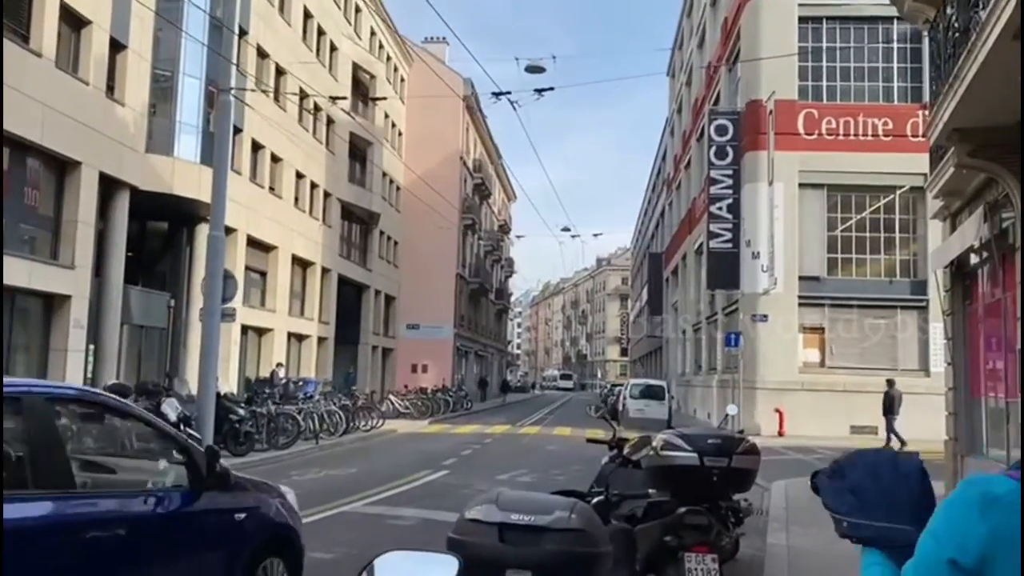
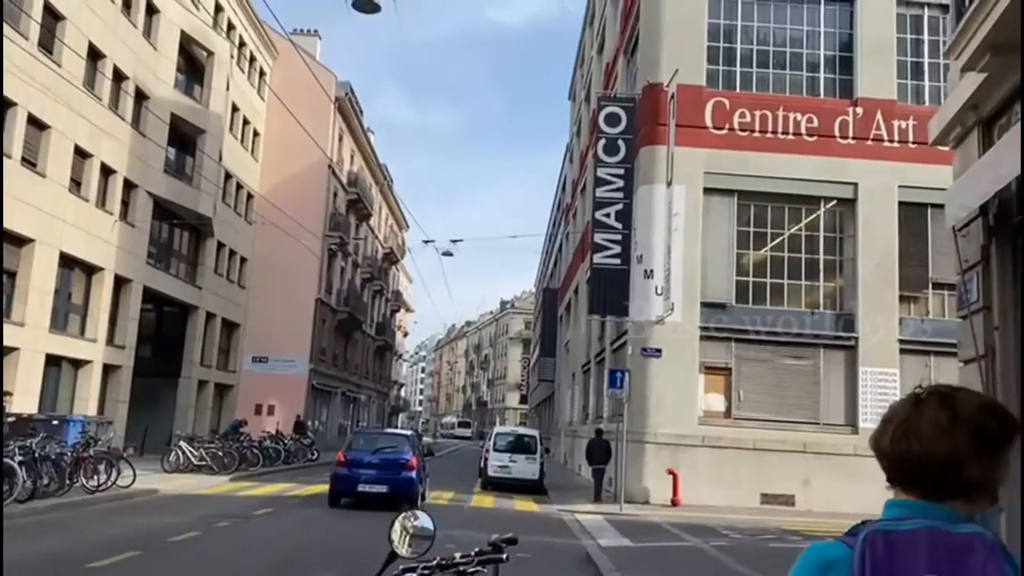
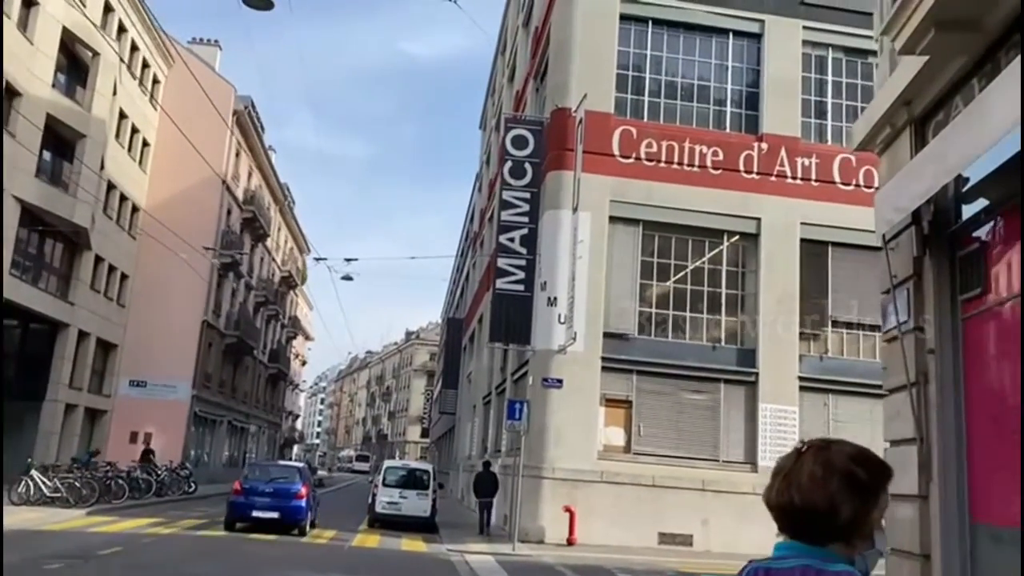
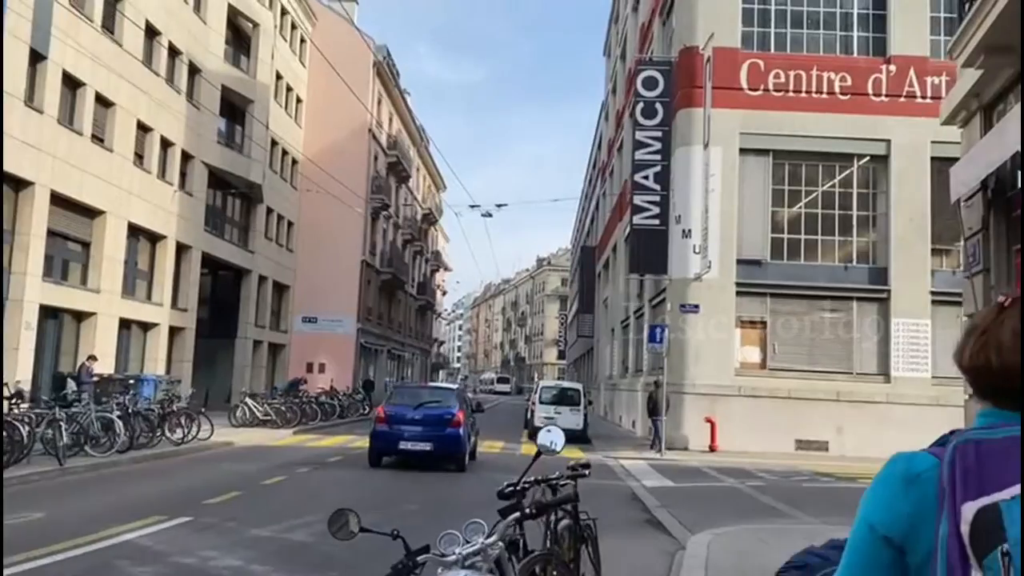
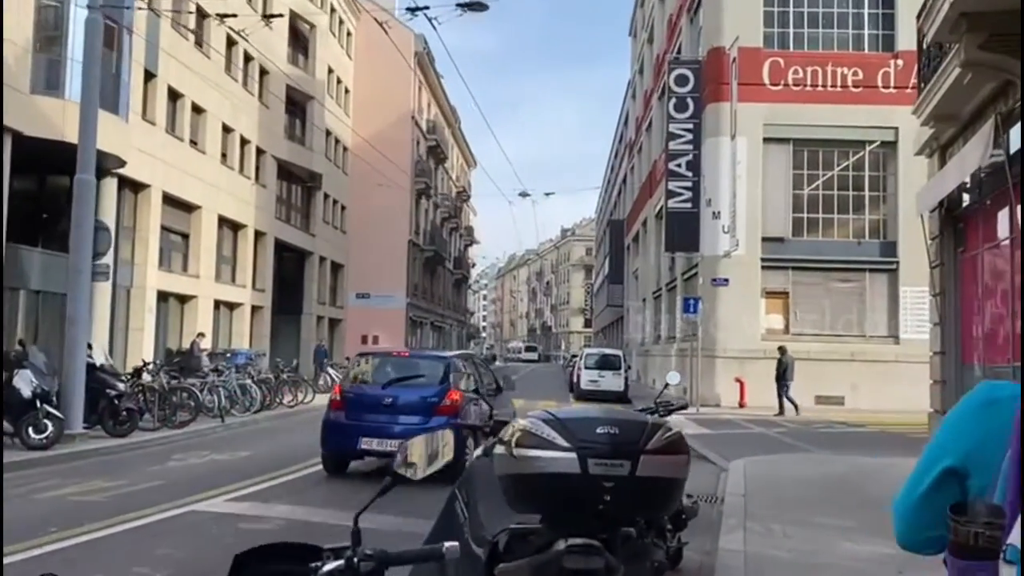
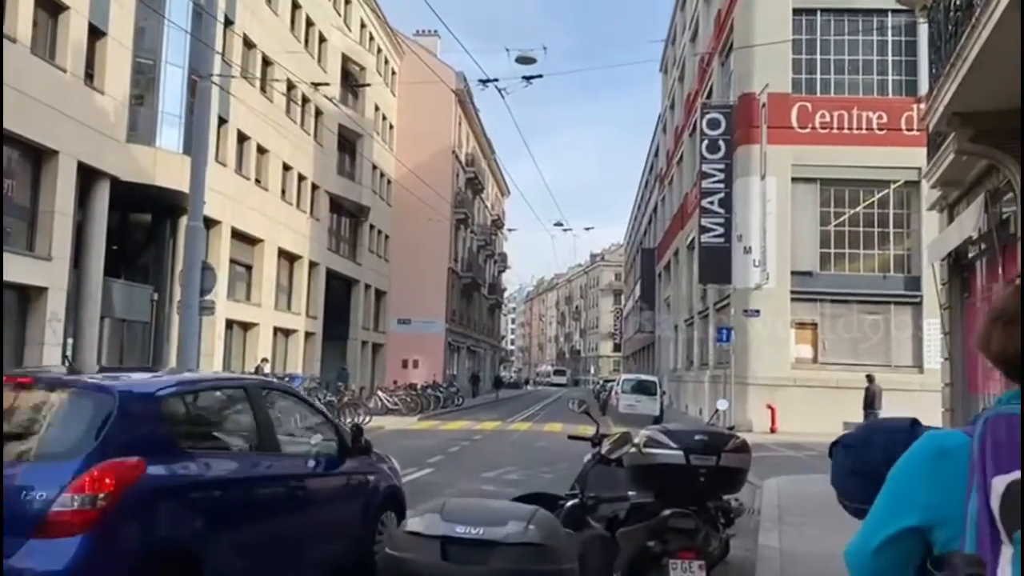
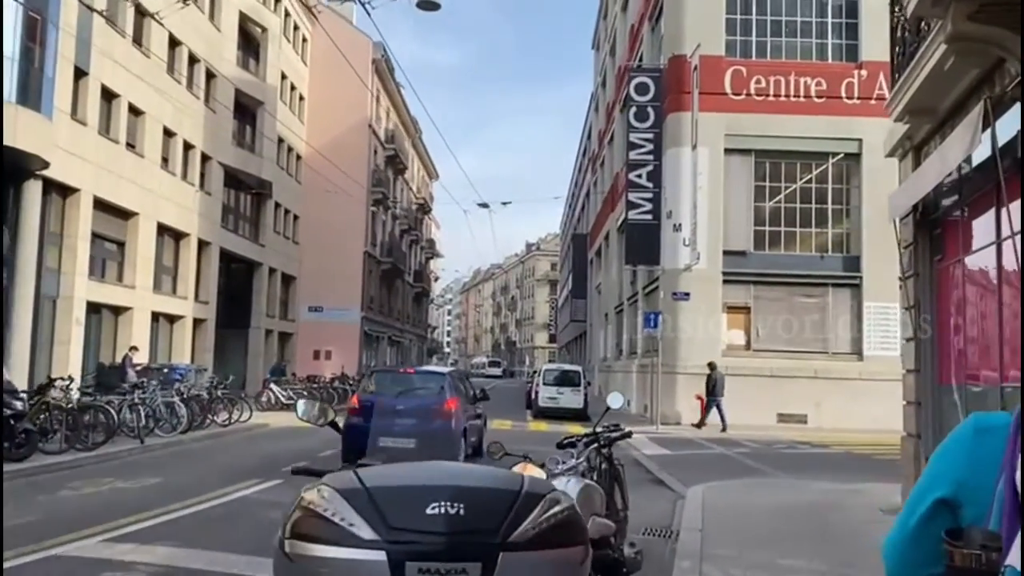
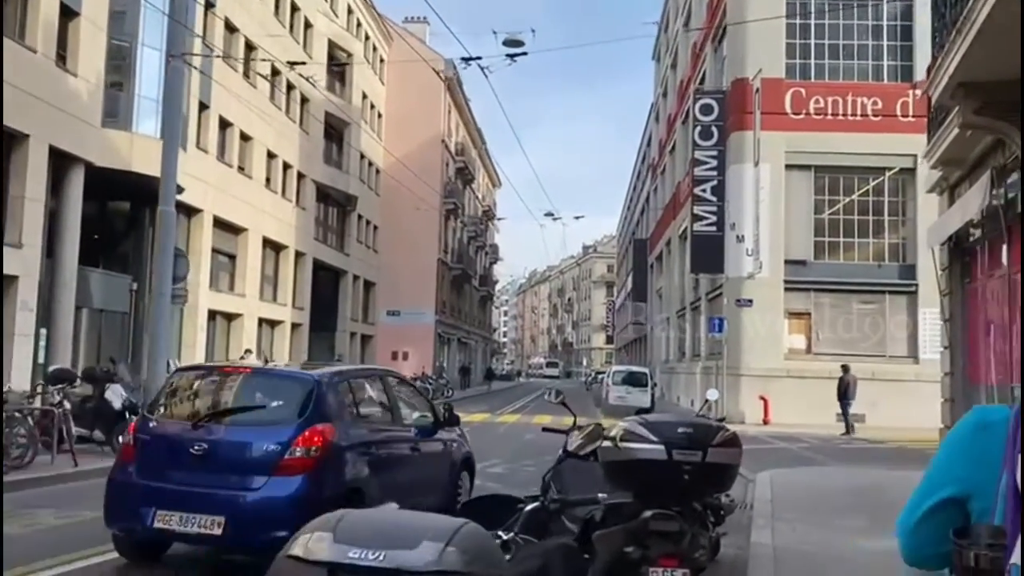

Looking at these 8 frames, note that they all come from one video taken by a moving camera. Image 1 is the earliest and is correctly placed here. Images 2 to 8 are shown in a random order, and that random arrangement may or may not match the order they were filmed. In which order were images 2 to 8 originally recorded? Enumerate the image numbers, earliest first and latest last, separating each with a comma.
6, 8, 5, 7, 4, 2, 3
